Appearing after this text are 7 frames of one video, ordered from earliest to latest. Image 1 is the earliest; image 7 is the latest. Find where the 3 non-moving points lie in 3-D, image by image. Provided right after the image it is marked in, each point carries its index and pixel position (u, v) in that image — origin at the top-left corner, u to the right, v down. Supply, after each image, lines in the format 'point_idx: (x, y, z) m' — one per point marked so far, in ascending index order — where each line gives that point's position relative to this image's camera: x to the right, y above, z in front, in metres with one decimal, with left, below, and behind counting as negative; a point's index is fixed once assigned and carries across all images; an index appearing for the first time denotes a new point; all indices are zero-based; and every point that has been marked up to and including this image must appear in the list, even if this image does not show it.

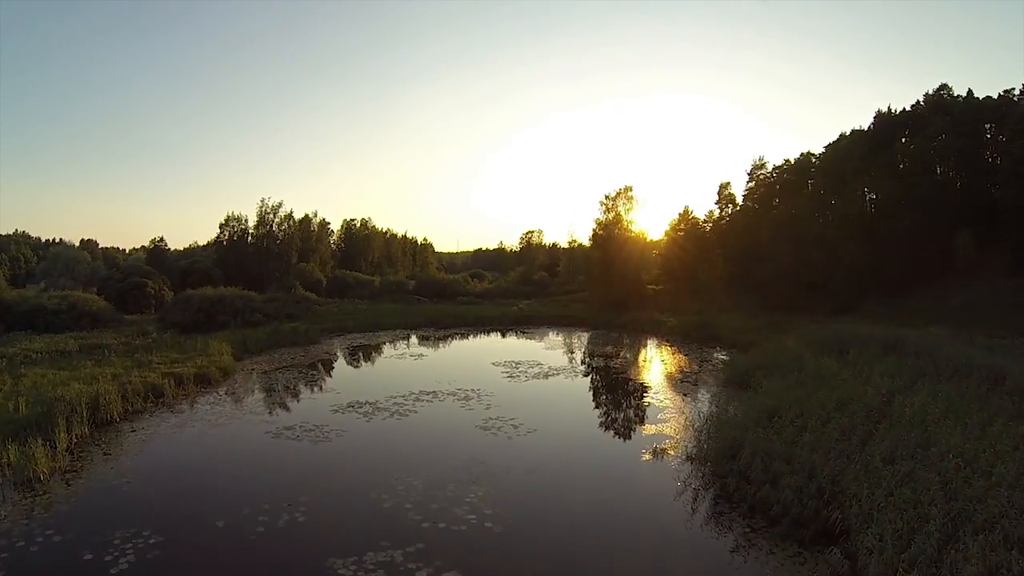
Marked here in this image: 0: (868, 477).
0: (+6.7, -3.6, +11.0) m
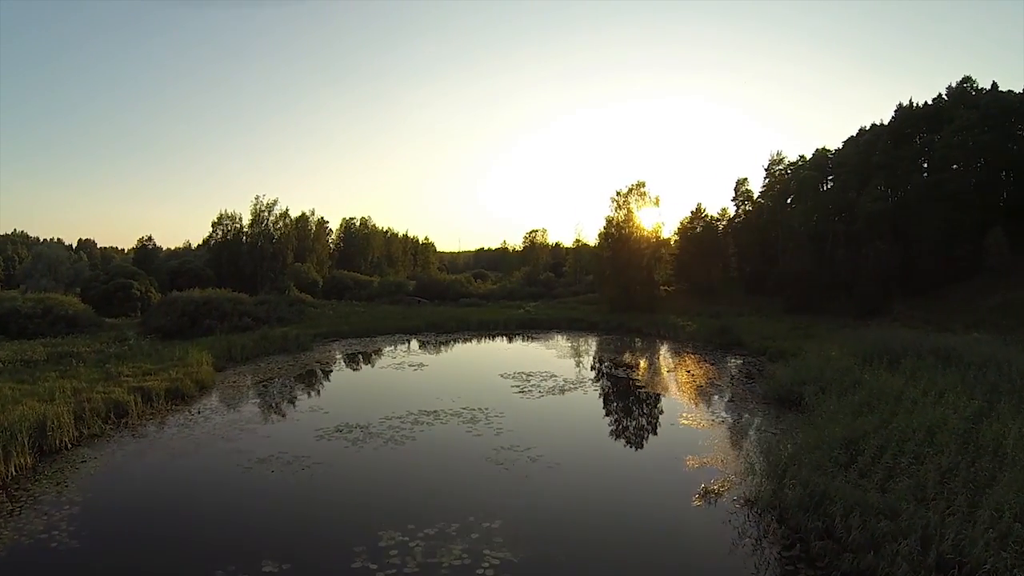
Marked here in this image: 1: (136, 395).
0: (+7.1, -3.7, +8.4) m
1: (-12.7, -3.6, +19.5) m
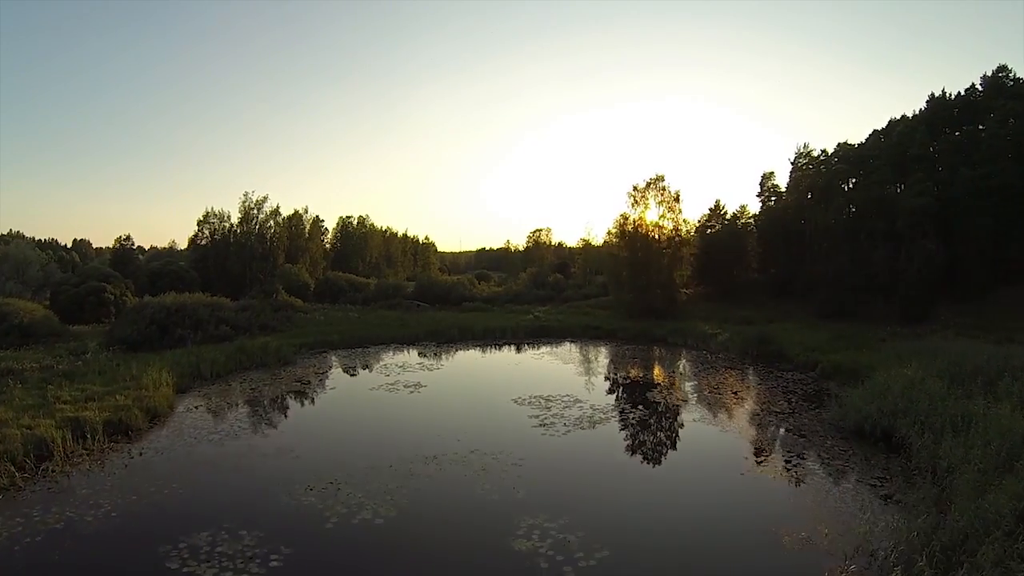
0: (+7.6, -4.0, +4.6) m
1: (-12.2, -3.9, +15.8) m
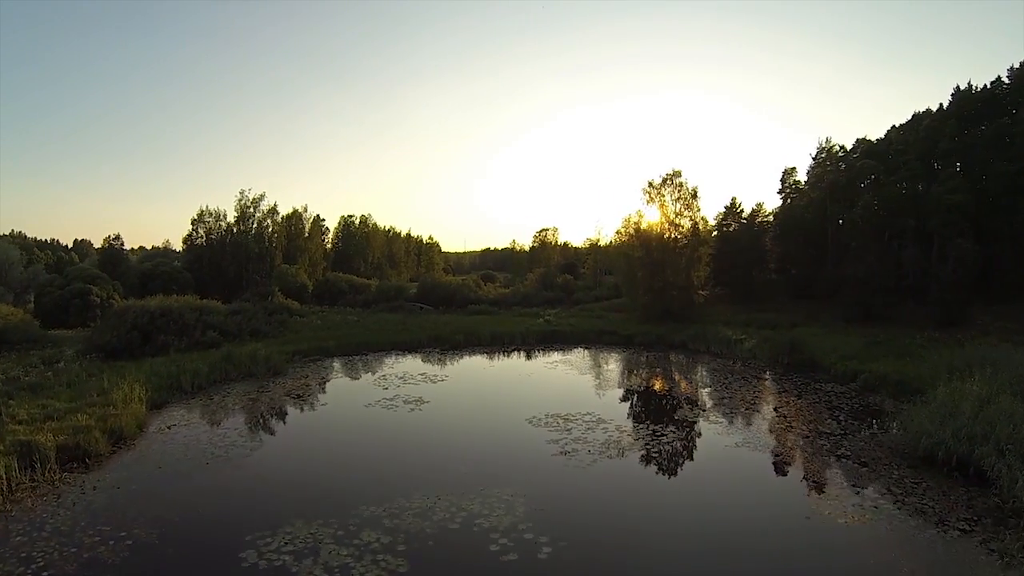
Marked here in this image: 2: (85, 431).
0: (+7.9, -4.1, +2.3) m
1: (-11.8, -4.0, +13.6) m
2: (-11.5, -3.9, +15.6) m
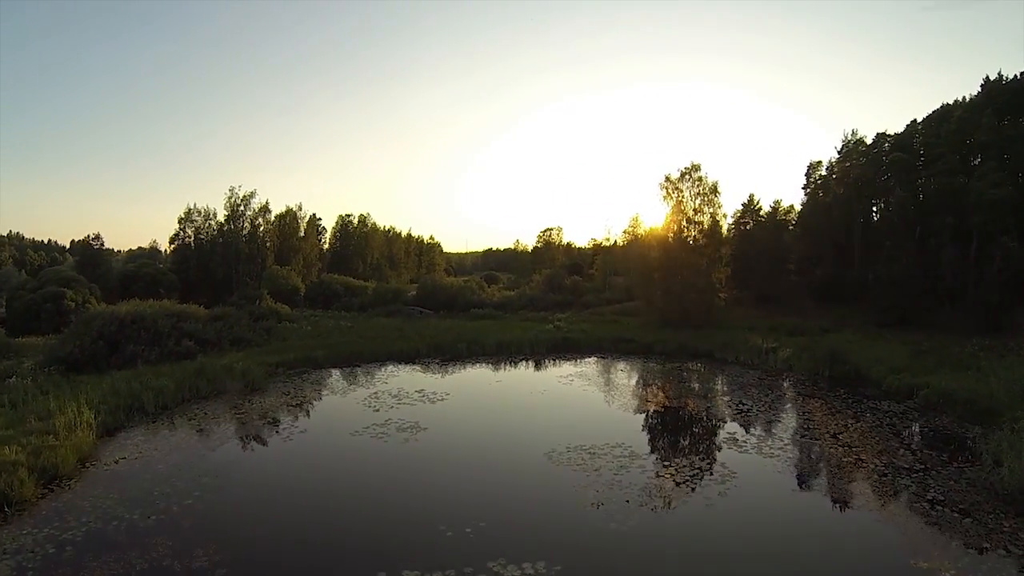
0: (+8.3, -4.2, -0.5) m
1: (-11.4, -4.2, +10.8) m
2: (-11.2, -4.0, +12.9) m
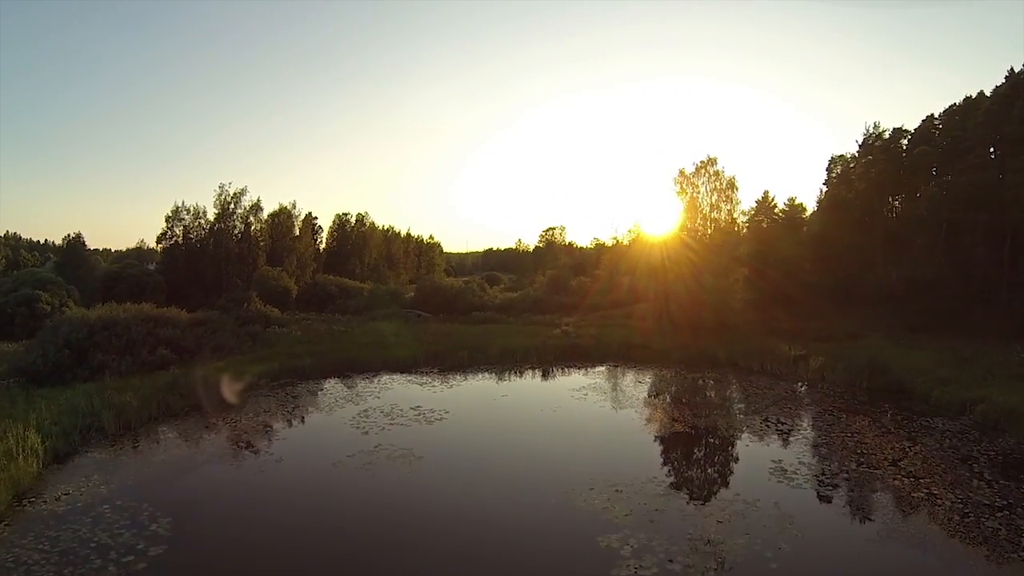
0: (+8.5, -4.3, -2.7) m
1: (-11.2, -4.3, +8.6) m
2: (-11.0, -4.2, +10.7) m
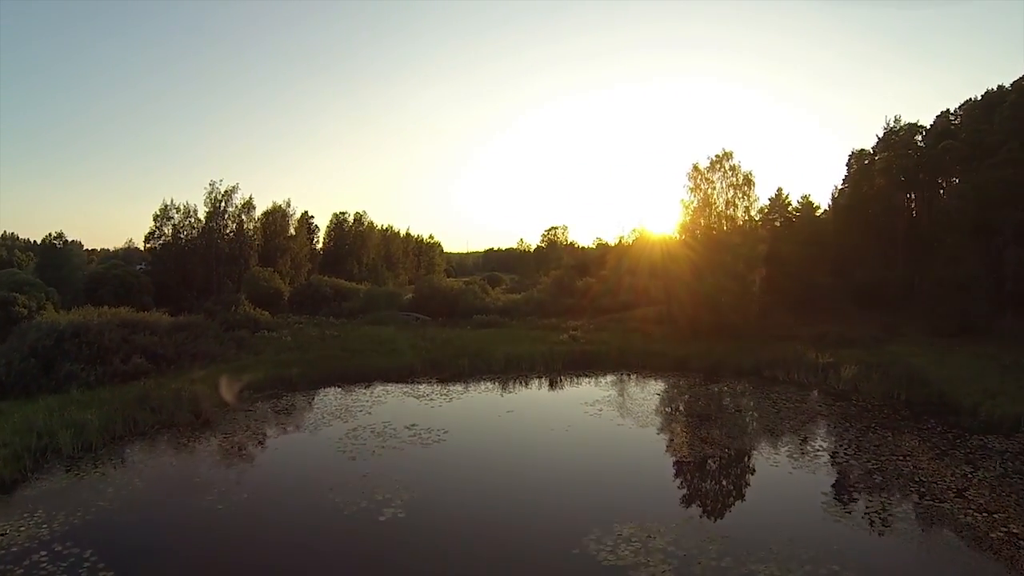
0: (+8.7, -4.5, -4.5) m
1: (-11.0, -4.4, +6.8) m
2: (-10.8, -4.3, +8.8) m
